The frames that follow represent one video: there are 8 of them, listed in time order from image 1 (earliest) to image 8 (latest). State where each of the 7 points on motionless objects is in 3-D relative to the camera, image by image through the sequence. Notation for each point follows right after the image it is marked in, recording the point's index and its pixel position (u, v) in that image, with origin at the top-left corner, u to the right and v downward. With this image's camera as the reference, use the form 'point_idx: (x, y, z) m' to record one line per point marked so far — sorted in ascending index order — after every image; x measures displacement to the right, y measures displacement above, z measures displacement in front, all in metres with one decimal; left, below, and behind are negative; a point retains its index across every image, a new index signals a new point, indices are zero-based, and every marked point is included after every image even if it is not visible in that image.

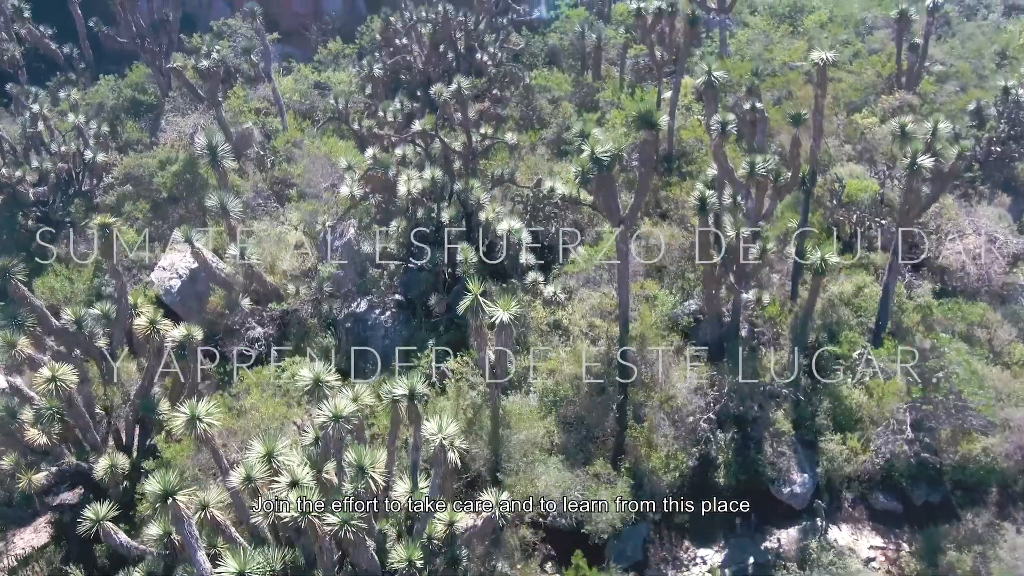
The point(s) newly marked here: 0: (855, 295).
0: (+5.3, -0.1, +17.2) m
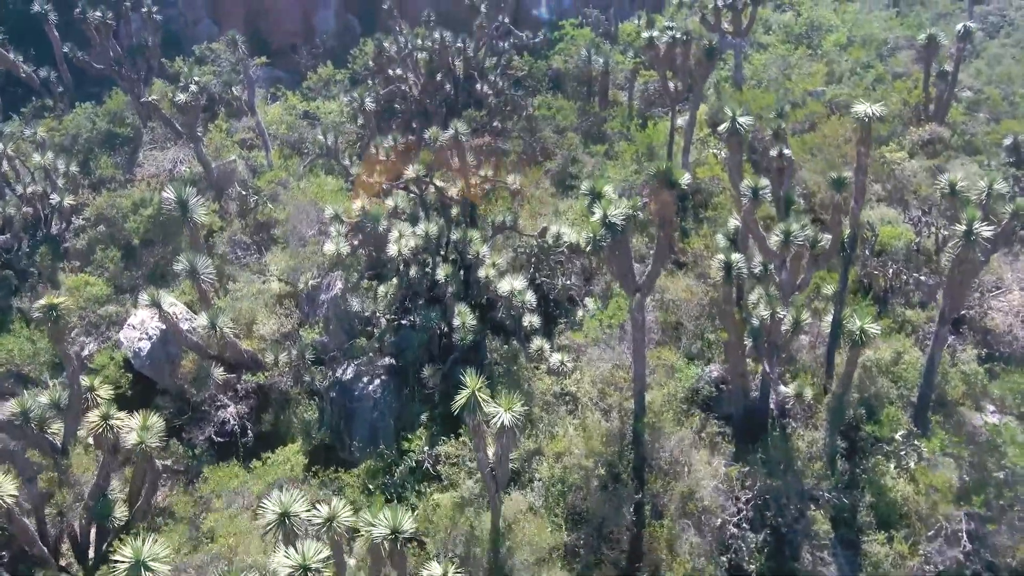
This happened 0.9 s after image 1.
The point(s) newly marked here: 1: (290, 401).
0: (+5.3, -1.0, +15.6) m
1: (-3.1, -1.6, +15.6) m
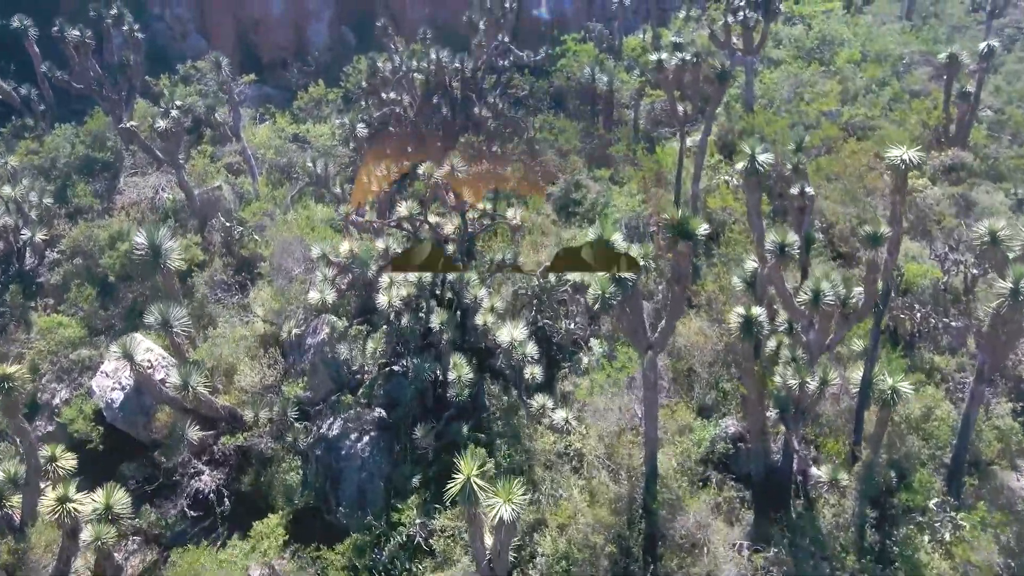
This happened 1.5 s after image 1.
0: (+5.3, -1.7, +14.4) m
1: (-3.1, -2.2, +14.5) m
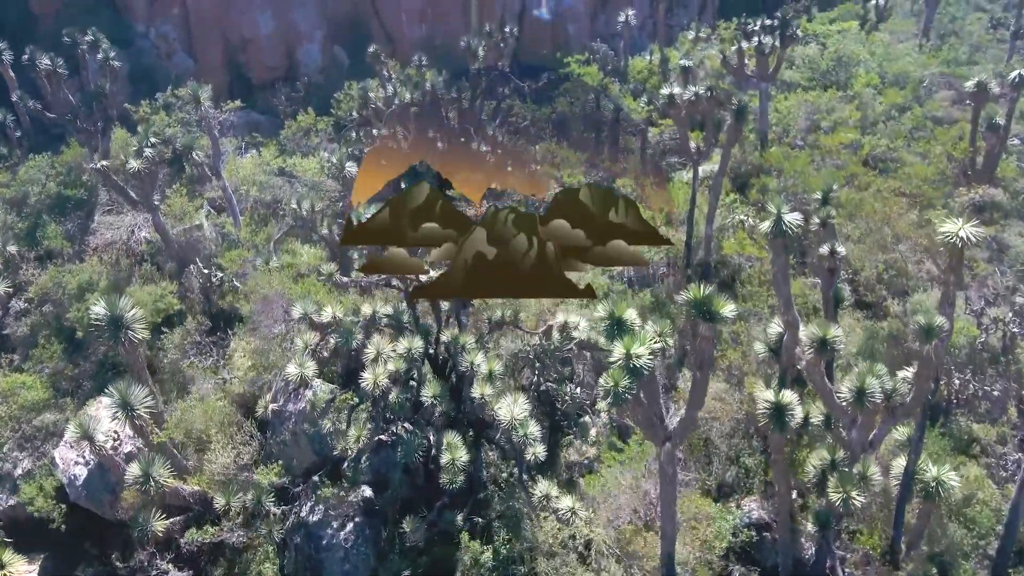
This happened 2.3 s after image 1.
0: (+5.3, -2.5, +13.0) m
1: (-3.1, -3.1, +13.1) m
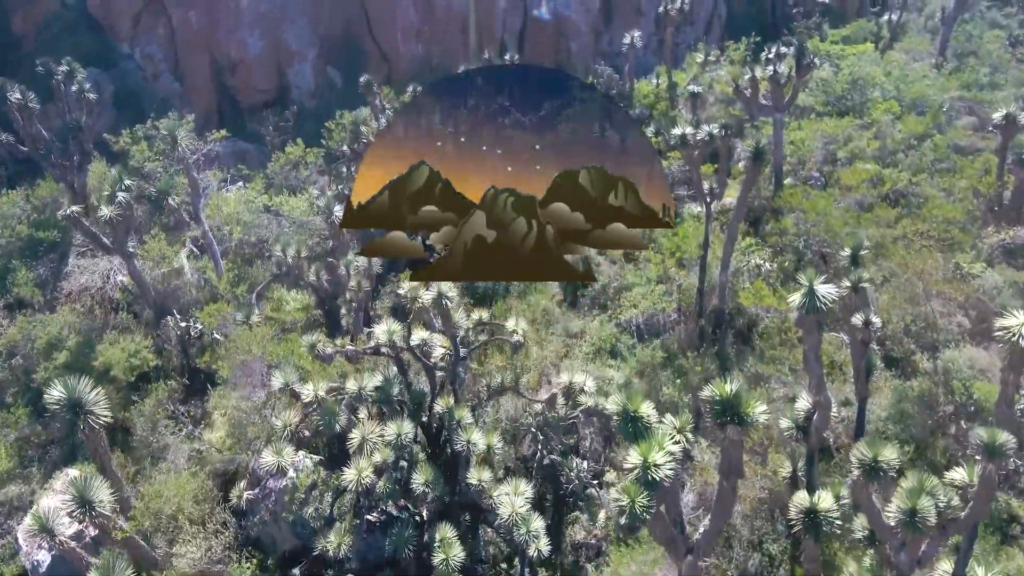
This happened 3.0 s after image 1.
0: (+5.3, -3.4, +11.8) m
1: (-3.1, -3.9, +11.9) m
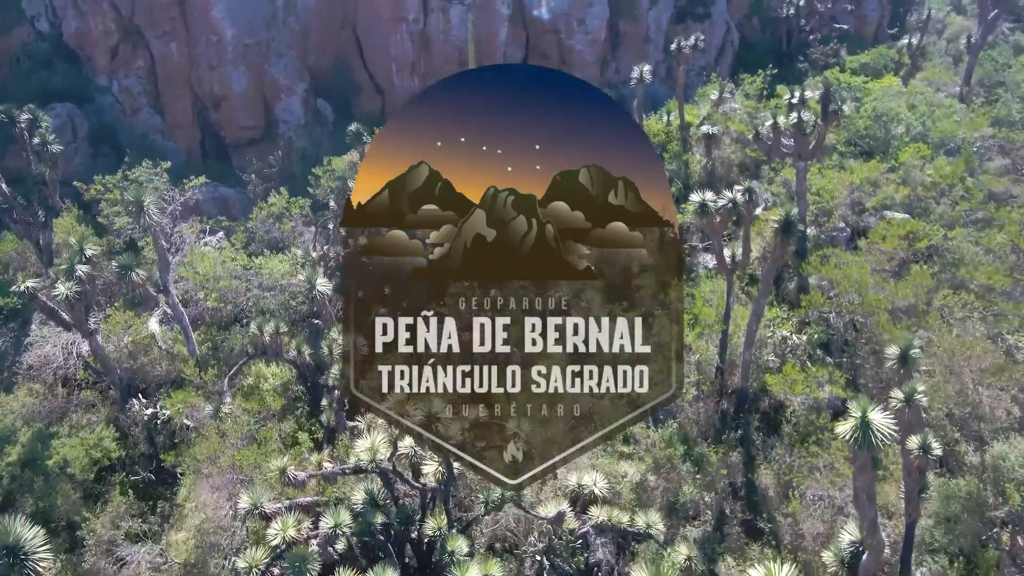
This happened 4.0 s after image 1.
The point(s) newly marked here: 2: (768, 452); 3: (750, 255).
0: (+5.4, -4.5, +10.1) m
1: (-3.1, -5.1, +10.2) m
2: (+3.6, -2.3, +15.5) m
3: (+3.6, +0.4, +16.5) m
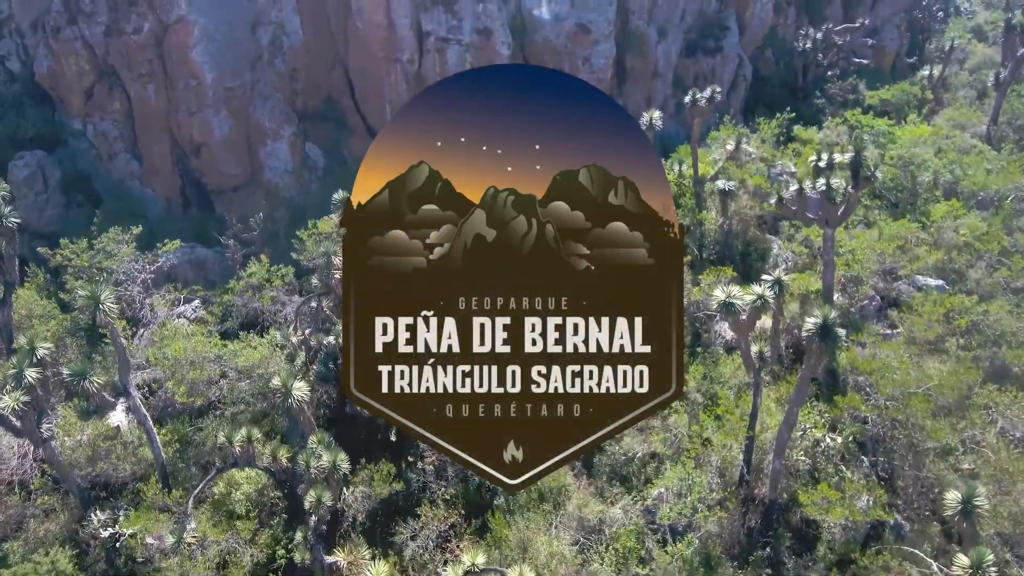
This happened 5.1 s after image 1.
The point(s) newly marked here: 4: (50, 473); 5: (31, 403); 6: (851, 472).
0: (+5.4, -5.8, +8.5) m
1: (-3.1, -6.4, +8.5) m
2: (+3.6, -3.6, +13.8) m
3: (+3.6, -0.9, +14.8) m
4: (-6.3, -2.4, +15.3) m
5: (-5.9, -1.4, +13.9) m
6: (+4.6, -2.5, +15.2) m
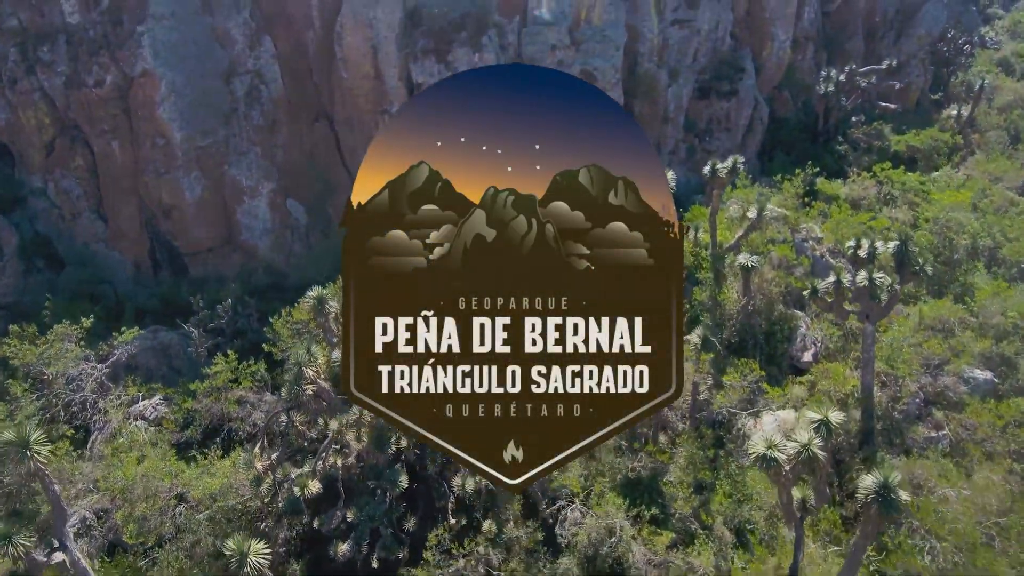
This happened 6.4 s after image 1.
0: (+5.4, -7.3, +6.4) m
1: (-3.1, -7.9, +6.4) m
2: (+3.6, -5.1, +11.7) m
3: (+3.6, -2.4, +12.7) m
4: (-6.3, -3.9, +13.2) m
5: (-5.9, -2.9, +11.7) m
6: (+4.6, -4.0, +13.1) m
